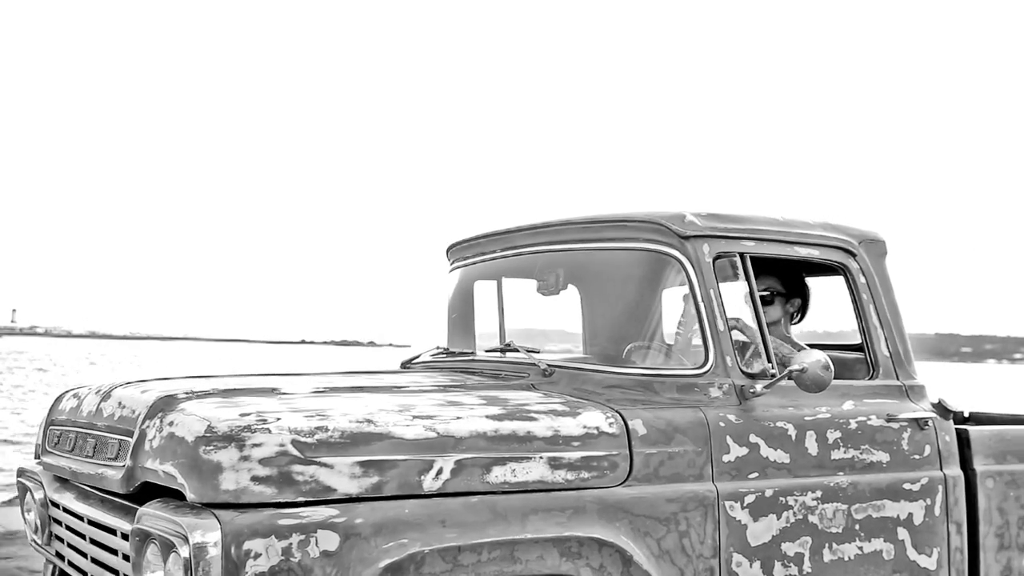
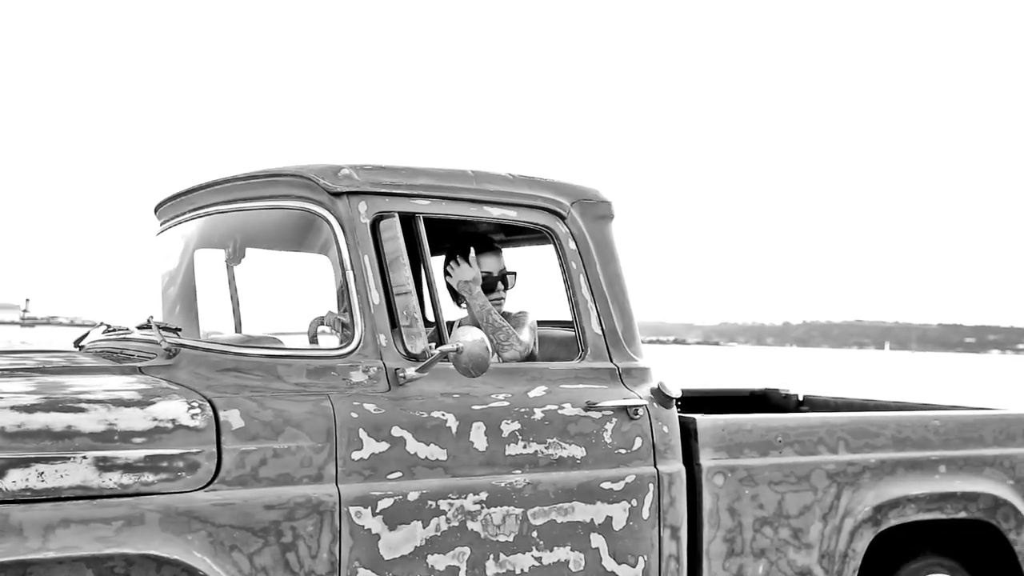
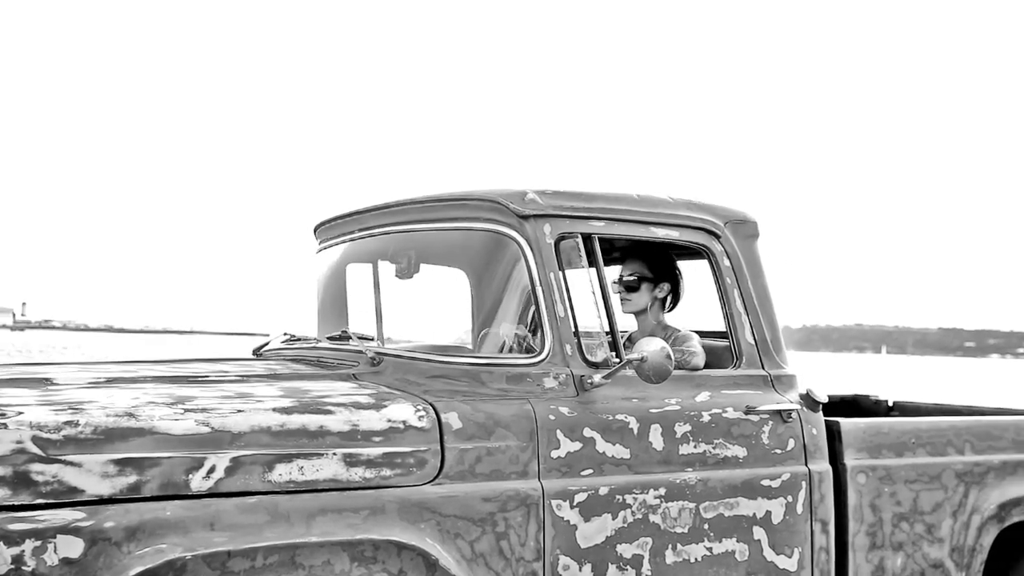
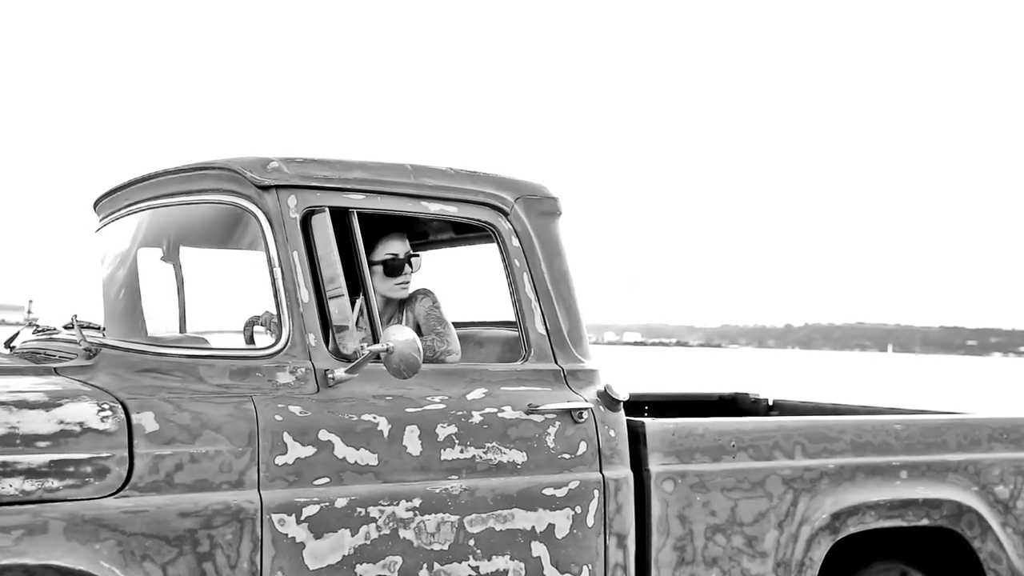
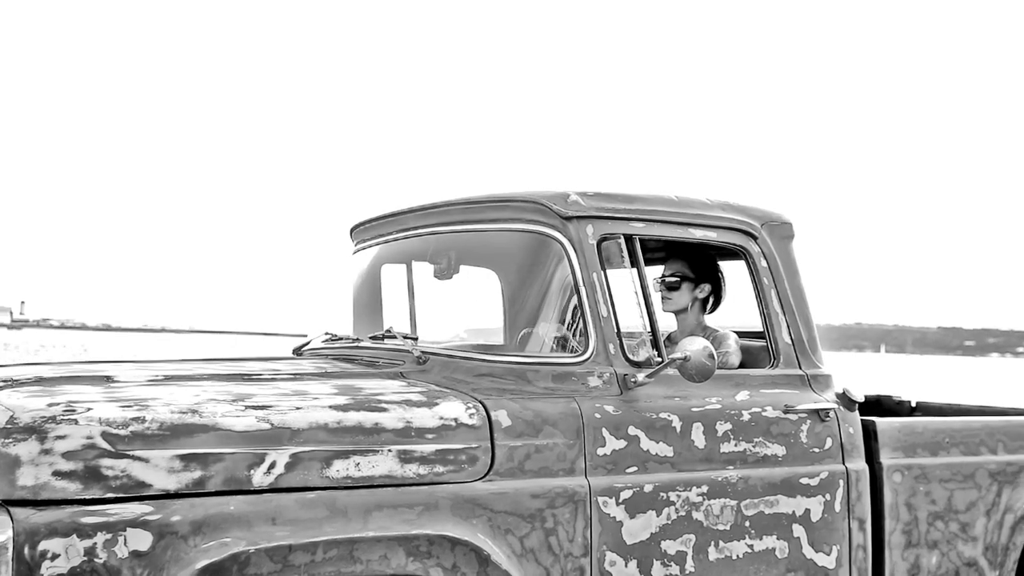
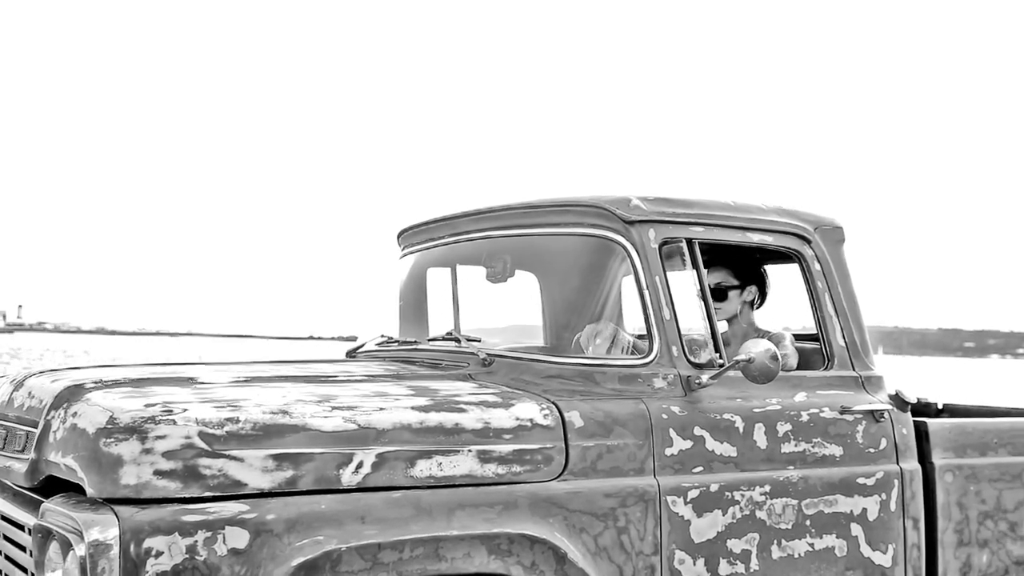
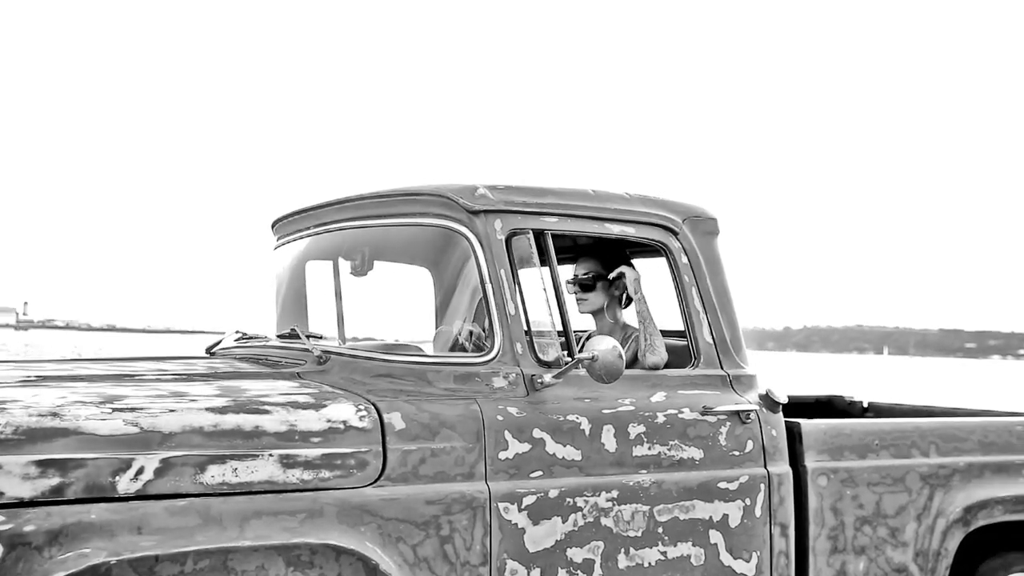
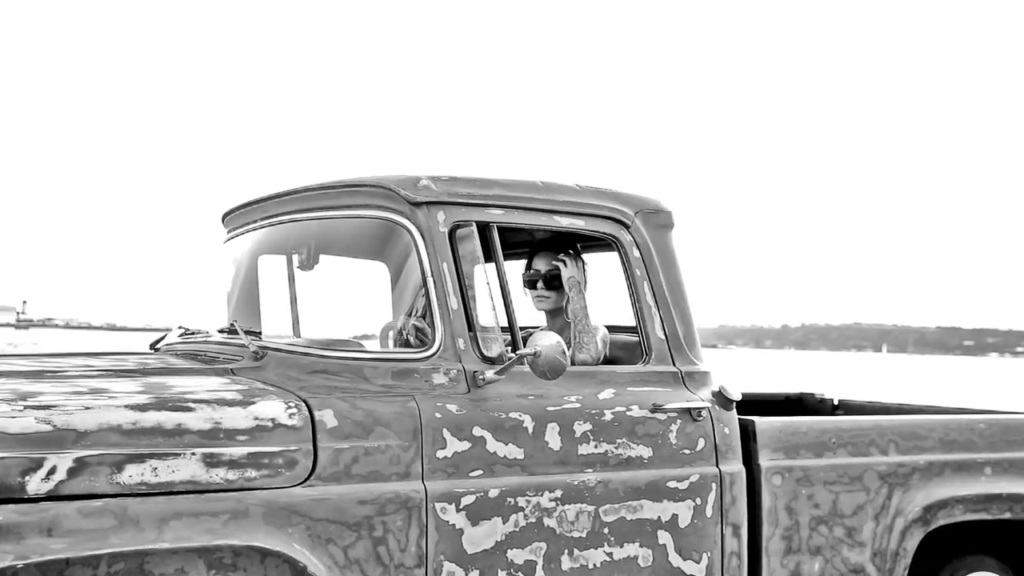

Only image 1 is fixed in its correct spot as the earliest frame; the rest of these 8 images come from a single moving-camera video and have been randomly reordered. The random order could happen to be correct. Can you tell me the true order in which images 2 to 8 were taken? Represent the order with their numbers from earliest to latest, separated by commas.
6, 5, 3, 7, 8, 2, 4
